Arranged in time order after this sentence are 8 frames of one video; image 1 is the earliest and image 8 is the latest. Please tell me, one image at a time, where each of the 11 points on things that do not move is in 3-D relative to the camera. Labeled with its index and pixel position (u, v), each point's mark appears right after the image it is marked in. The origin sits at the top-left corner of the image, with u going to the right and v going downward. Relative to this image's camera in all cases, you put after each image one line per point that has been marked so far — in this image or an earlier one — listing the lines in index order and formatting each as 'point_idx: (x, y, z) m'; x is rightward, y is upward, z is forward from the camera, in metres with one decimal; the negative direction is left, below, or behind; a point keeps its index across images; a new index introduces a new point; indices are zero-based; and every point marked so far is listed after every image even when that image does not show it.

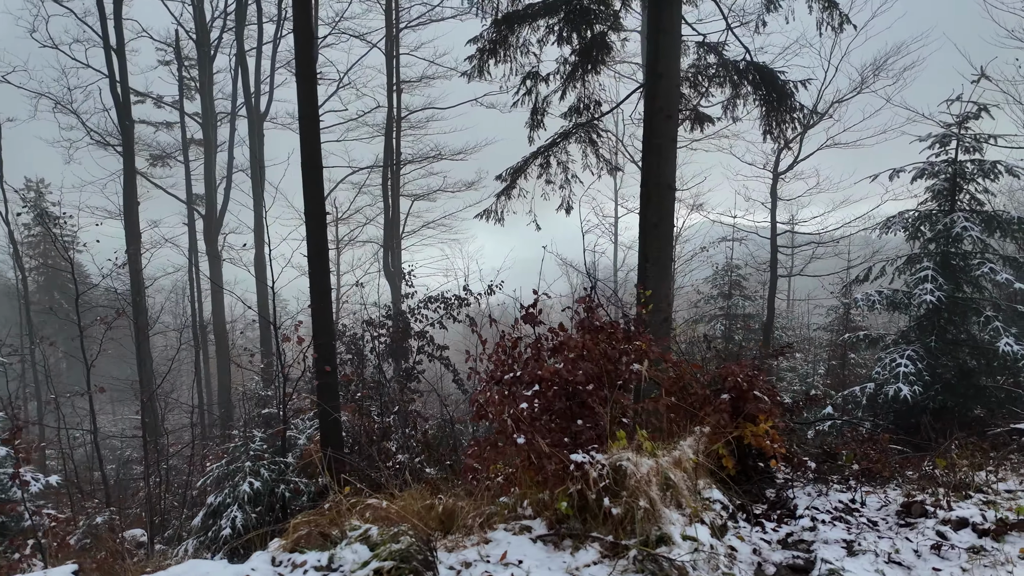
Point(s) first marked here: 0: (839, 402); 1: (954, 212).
0: (+4.8, -1.7, +8.6) m
1: (+5.7, +1.0, +7.6) m
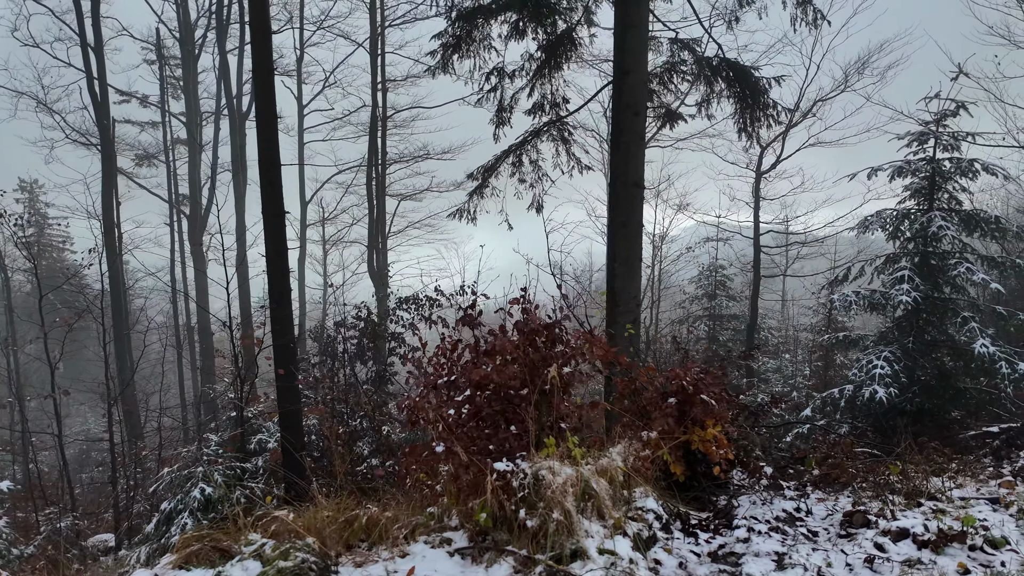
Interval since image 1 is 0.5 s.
0: (+4.4, -1.7, +8.5) m
1: (+5.3, +1.0, +7.5) m
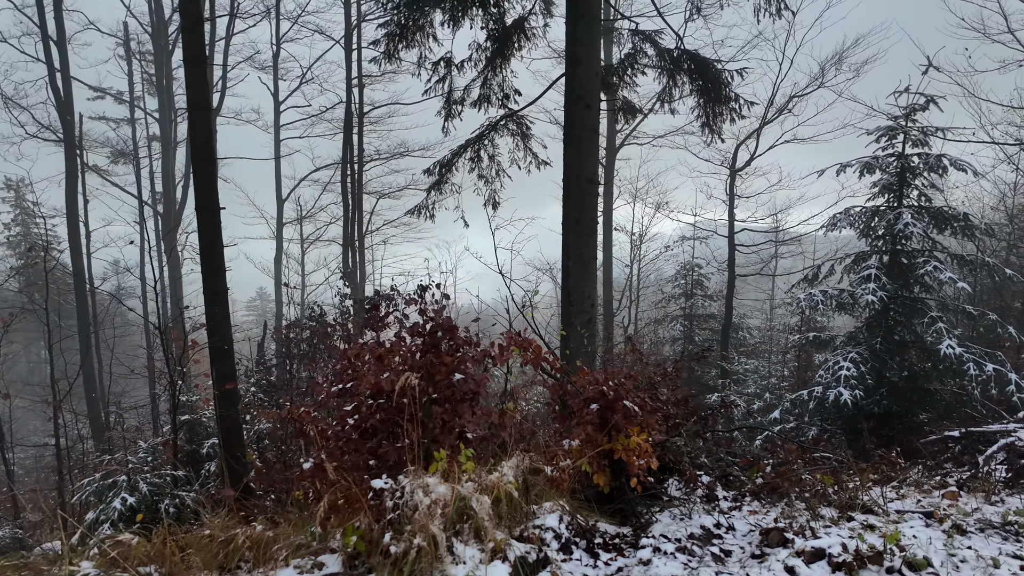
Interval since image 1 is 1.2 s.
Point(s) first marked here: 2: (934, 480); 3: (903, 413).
0: (+3.9, -1.7, +8.3) m
1: (+4.8, +1.0, +7.3) m
2: (+2.7, -1.2, +3.8) m
3: (+4.6, -1.5, +6.9) m
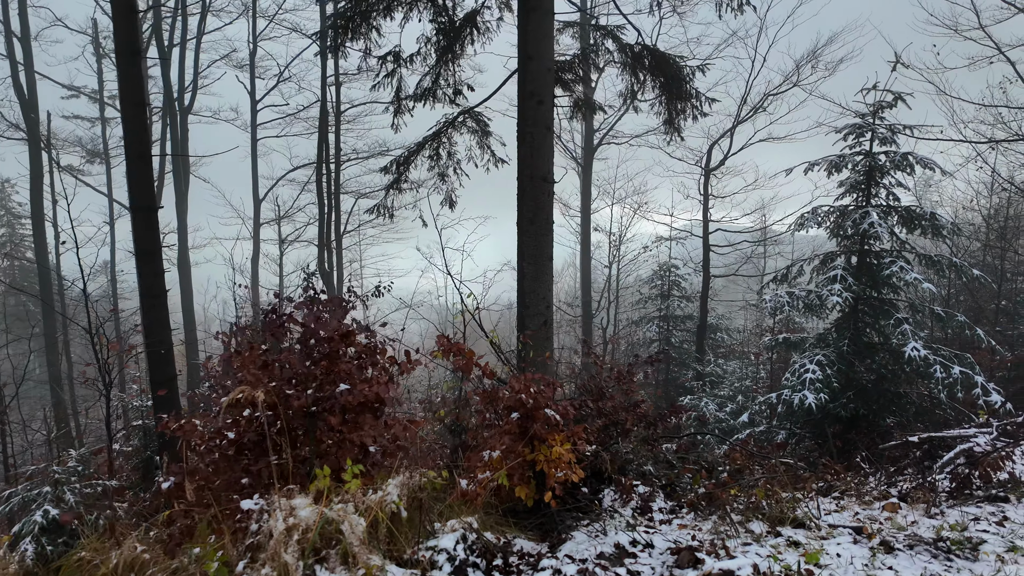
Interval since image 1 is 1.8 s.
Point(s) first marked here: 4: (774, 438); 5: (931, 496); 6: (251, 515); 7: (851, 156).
0: (+3.4, -1.7, +8.2) m
1: (+4.3, +1.0, +7.1) m
2: (+2.3, -1.2, +3.7) m
3: (+4.1, -1.5, +6.8) m
4: (+3.4, -2.0, +7.7) m
5: (+2.4, -1.2, +3.3) m
6: (-0.9, -0.8, +2.1) m
7: (+4.1, +1.6, +7.1) m
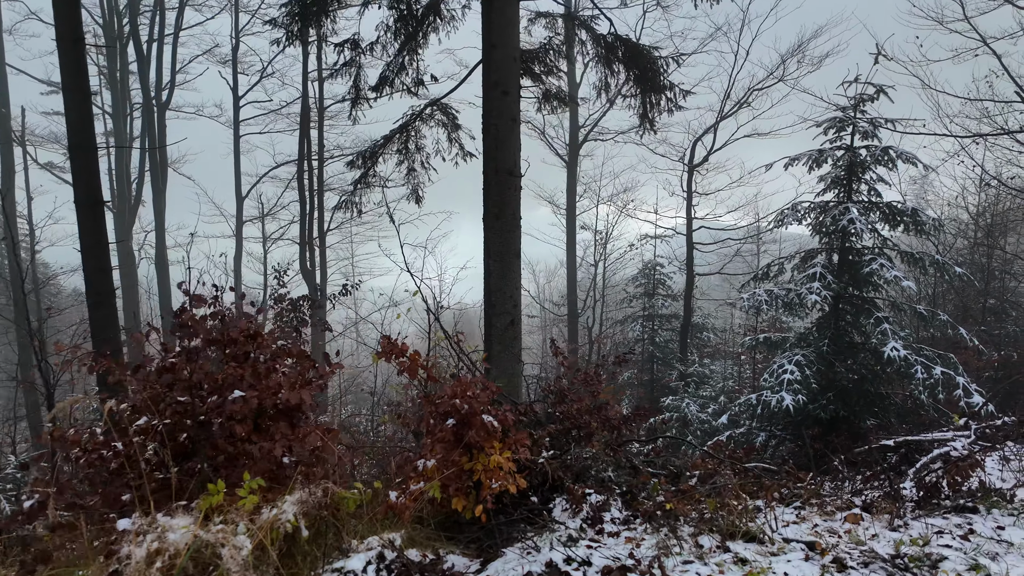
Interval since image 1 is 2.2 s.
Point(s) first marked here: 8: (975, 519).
0: (+3.1, -1.7, +8.0) m
1: (+4.0, +1.0, +6.9) m
2: (+1.9, -1.2, +3.5) m
3: (+3.8, -1.5, +6.6) m
4: (+3.1, -2.0, +7.5) m
5: (+2.0, -1.2, +3.1) m
6: (-1.2, -0.8, +1.9) m
7: (+3.8, +1.6, +6.9) m
8: (+2.3, -1.1, +2.9) m
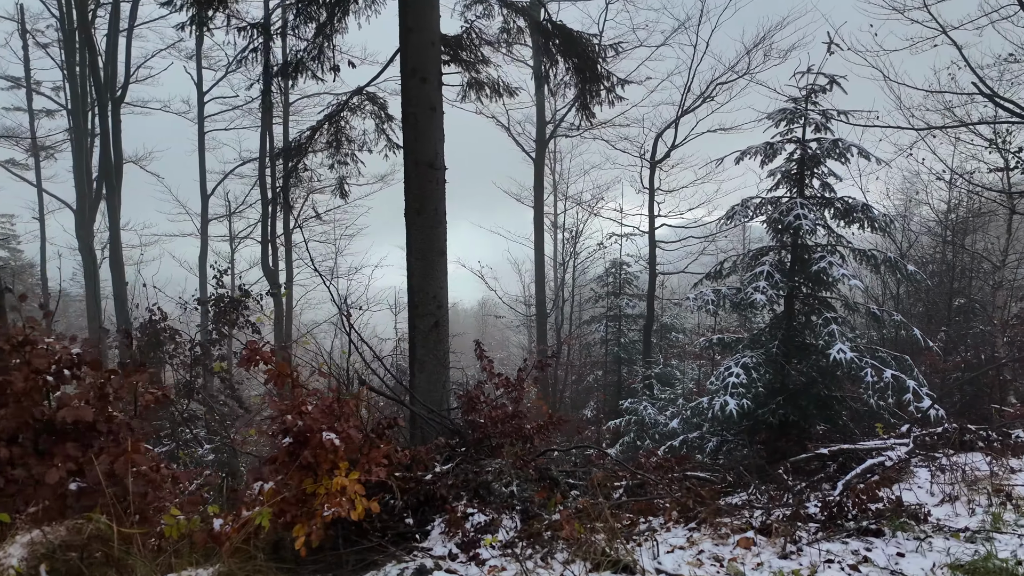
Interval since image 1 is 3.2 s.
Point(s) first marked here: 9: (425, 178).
0: (+2.3, -1.7, +7.7) m
1: (+3.3, +1.0, +6.7) m
2: (+1.3, -1.2, +3.2) m
3: (+3.1, -1.5, +6.3) m
4: (+2.4, -1.9, +7.2) m
5: (+1.4, -1.2, +2.8) m
6: (-1.9, -0.8, +1.6) m
7: (+3.0, +1.6, +6.6) m
8: (+1.6, -1.1, +2.6) m
9: (-0.8, +1.0, +5.2) m
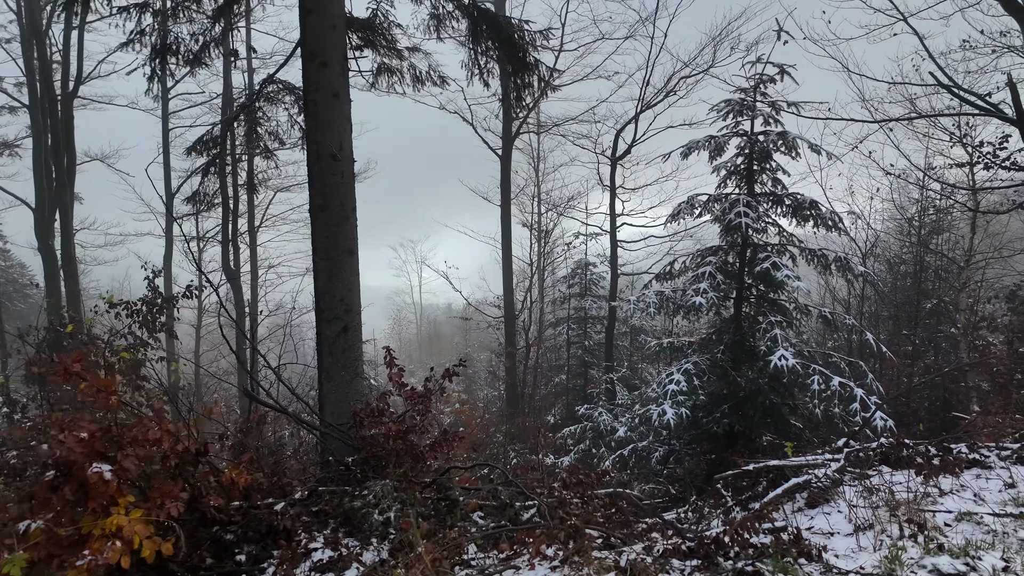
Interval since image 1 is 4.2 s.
0: (+1.6, -1.7, +7.3) m
1: (+2.5, +1.0, +6.3) m
2: (+0.5, -1.3, +2.8) m
3: (+2.4, -1.5, +6.0) m
4: (+1.6, -2.0, +6.9) m
5: (+0.7, -1.2, +2.5) m
6: (-2.6, -0.8, +1.2) m
7: (+2.3, +1.6, +6.3) m
8: (+0.9, -1.1, +2.2) m
9: (-1.5, +0.9, +4.8) m
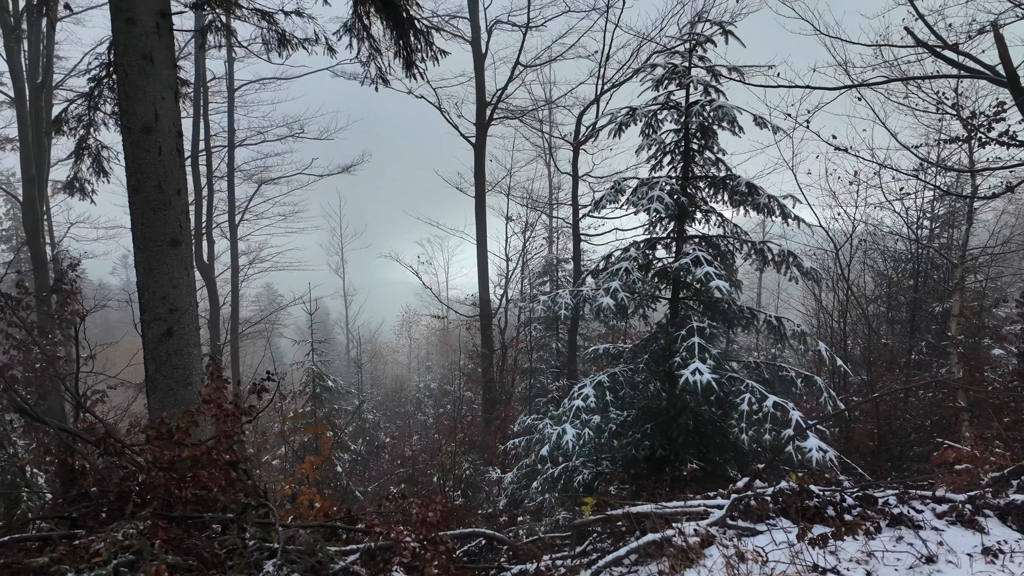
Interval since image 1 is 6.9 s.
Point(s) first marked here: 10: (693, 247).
0: (+0.7, -1.7, +6.5) m
1: (+1.6, +1.0, +5.4) m
2: (-0.7, -1.2, +2.0) m
3: (+1.4, -1.5, +5.1) m
4: (+0.7, -1.9, +6.0) m
5: (-0.6, -1.2, +1.7) m
6: (-3.9, -0.8, +0.6) m
7: (+1.3, +1.6, +5.3) m
8: (-0.4, -1.1, +1.4) m
9: (-2.6, +1.0, +4.1) m
10: (+1.8, +0.4, +5.2) m
